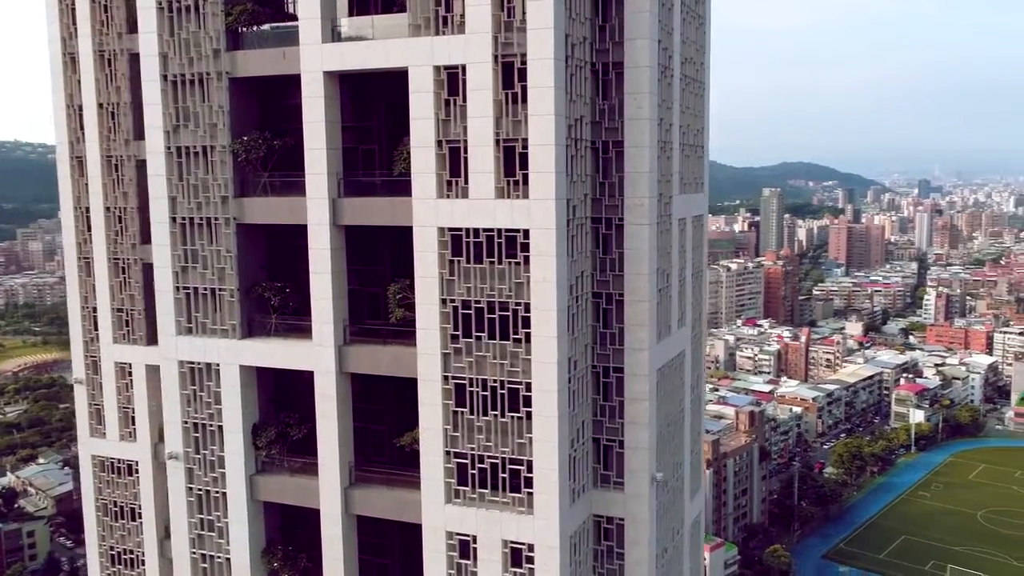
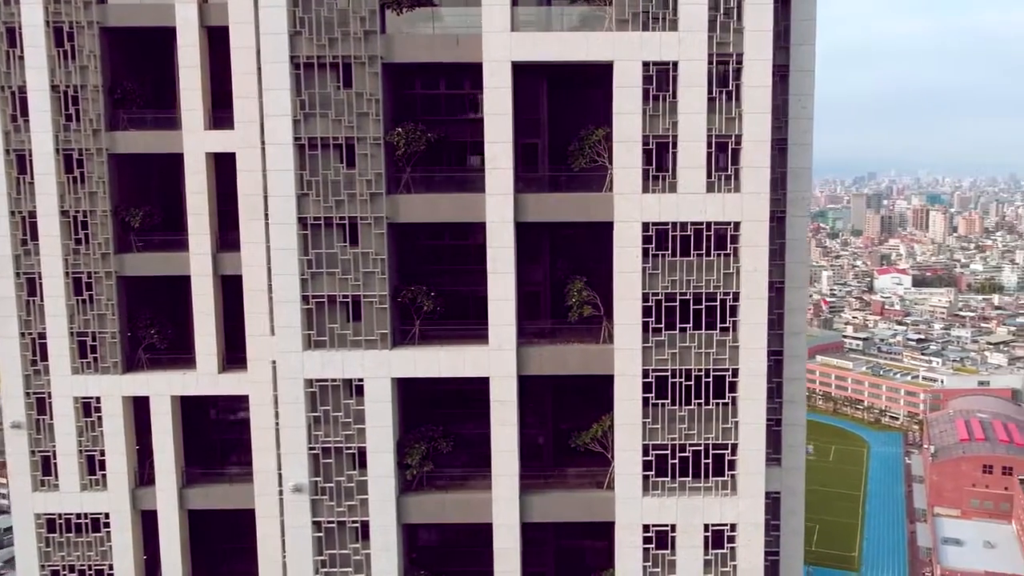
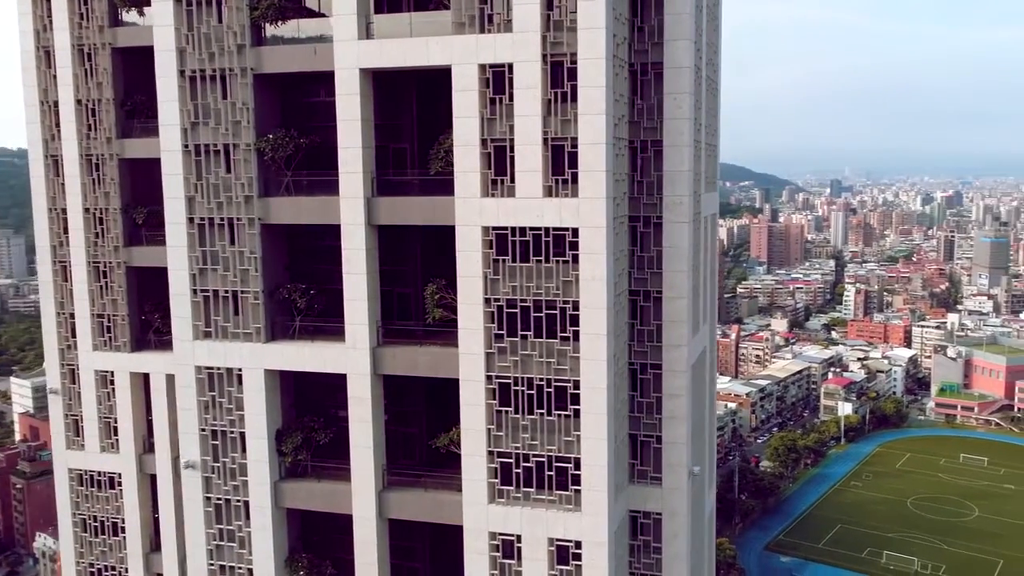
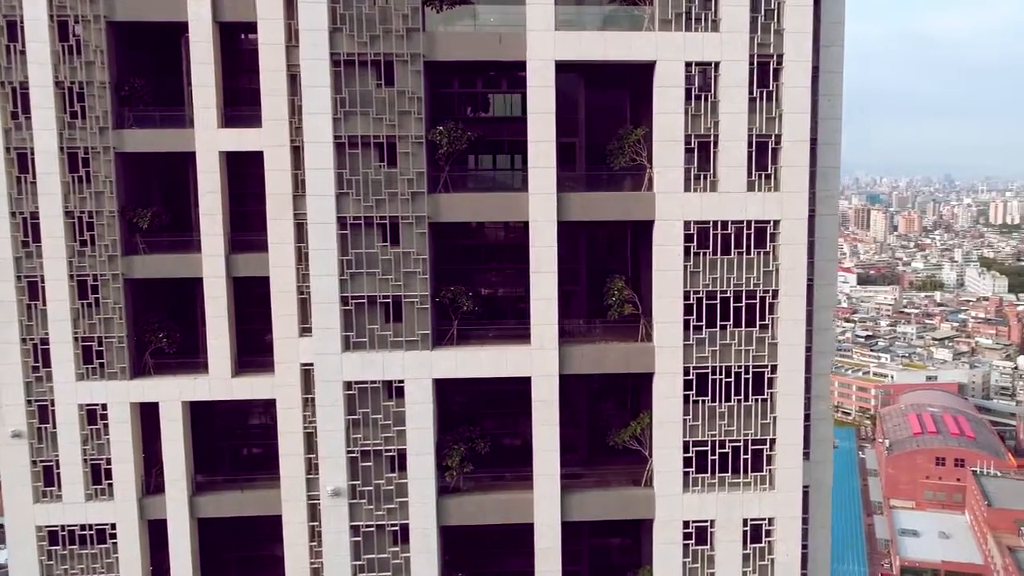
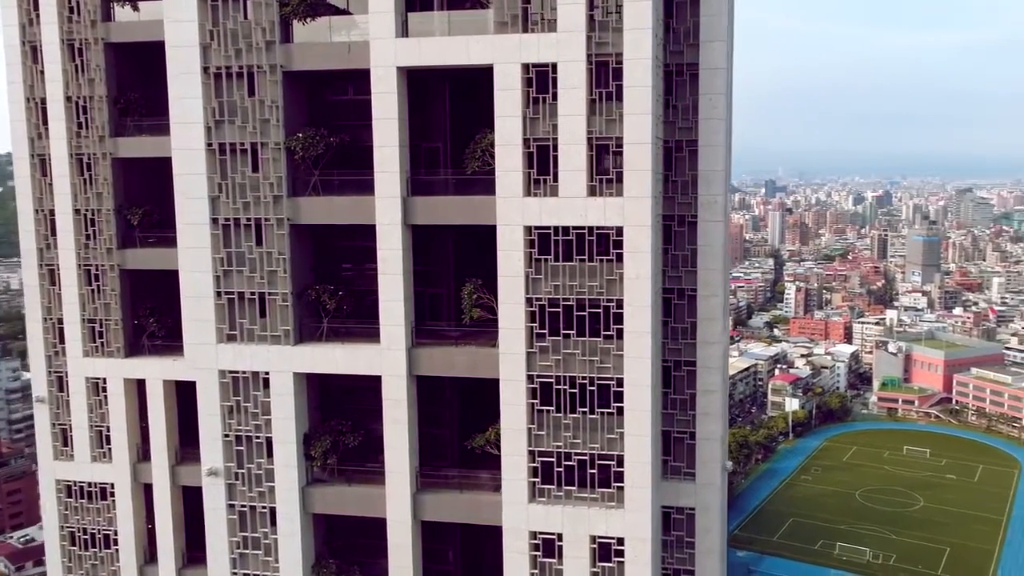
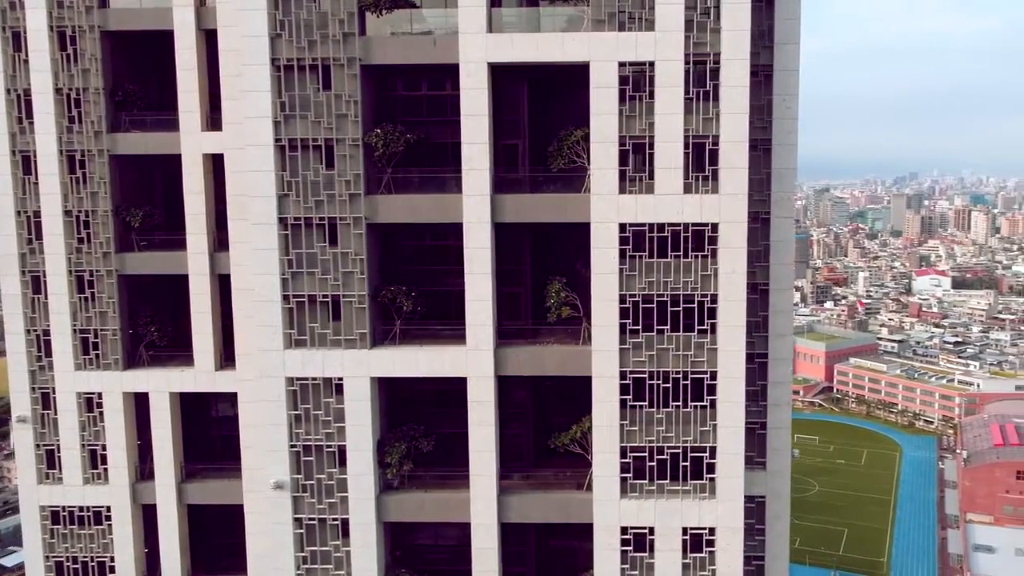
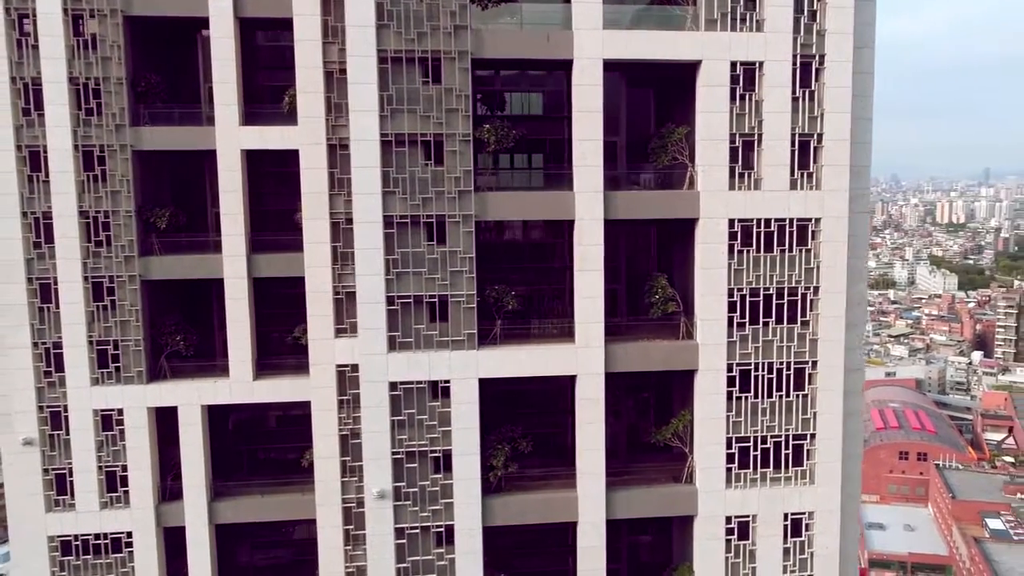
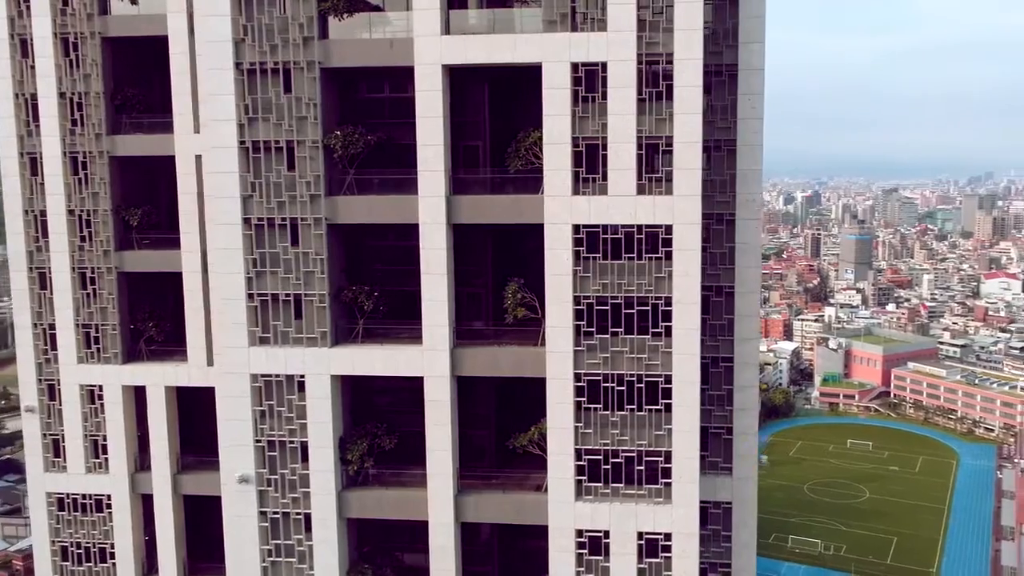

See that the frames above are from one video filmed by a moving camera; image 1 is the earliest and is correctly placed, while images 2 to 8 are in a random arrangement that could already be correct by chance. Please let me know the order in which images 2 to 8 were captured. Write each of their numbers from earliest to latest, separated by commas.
3, 5, 8, 6, 2, 4, 7
